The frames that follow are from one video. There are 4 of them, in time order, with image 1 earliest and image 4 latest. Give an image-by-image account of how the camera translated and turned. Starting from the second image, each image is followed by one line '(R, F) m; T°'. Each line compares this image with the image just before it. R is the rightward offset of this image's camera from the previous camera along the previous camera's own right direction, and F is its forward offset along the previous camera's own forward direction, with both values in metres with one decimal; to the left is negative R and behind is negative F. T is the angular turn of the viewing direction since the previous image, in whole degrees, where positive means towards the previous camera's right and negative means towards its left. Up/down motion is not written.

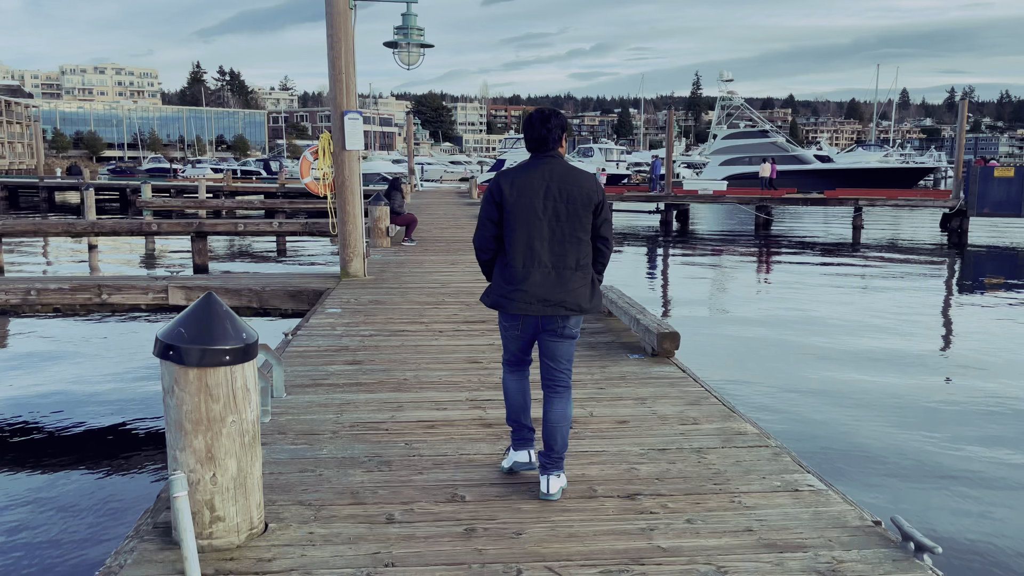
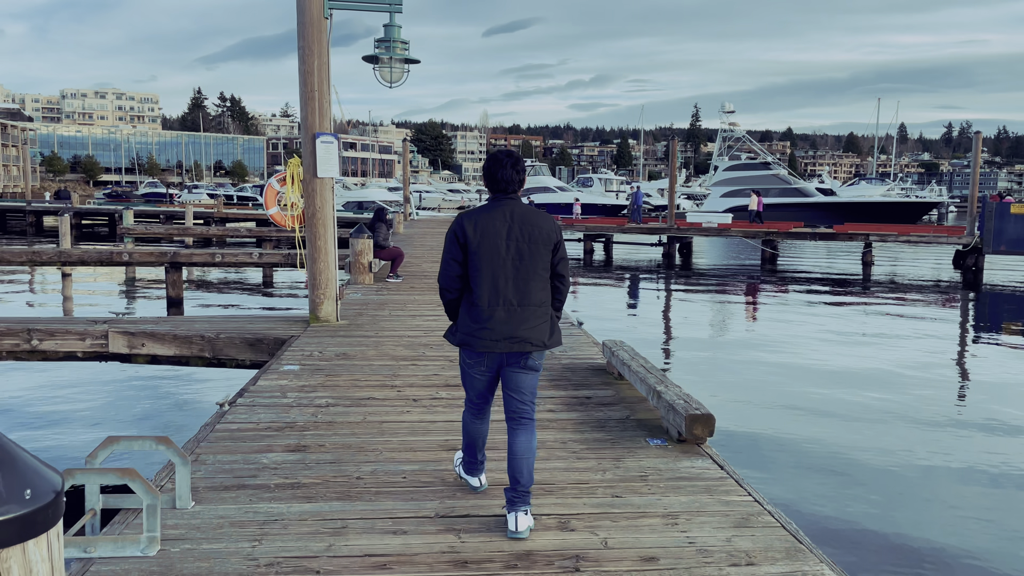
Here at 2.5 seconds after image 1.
(0.0, +1.1) m; 0°
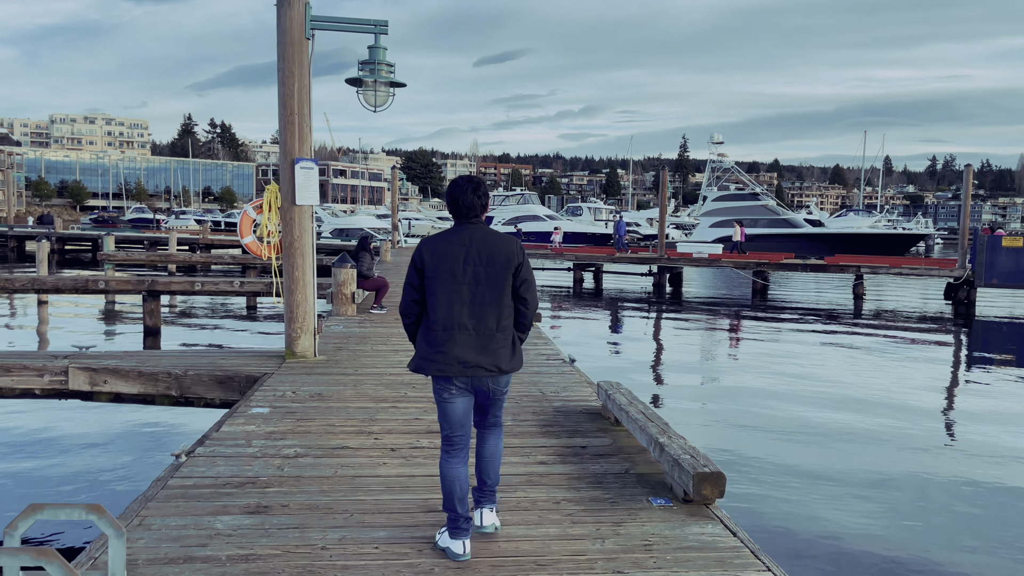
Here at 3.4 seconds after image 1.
(0.0, +0.4) m; +1°
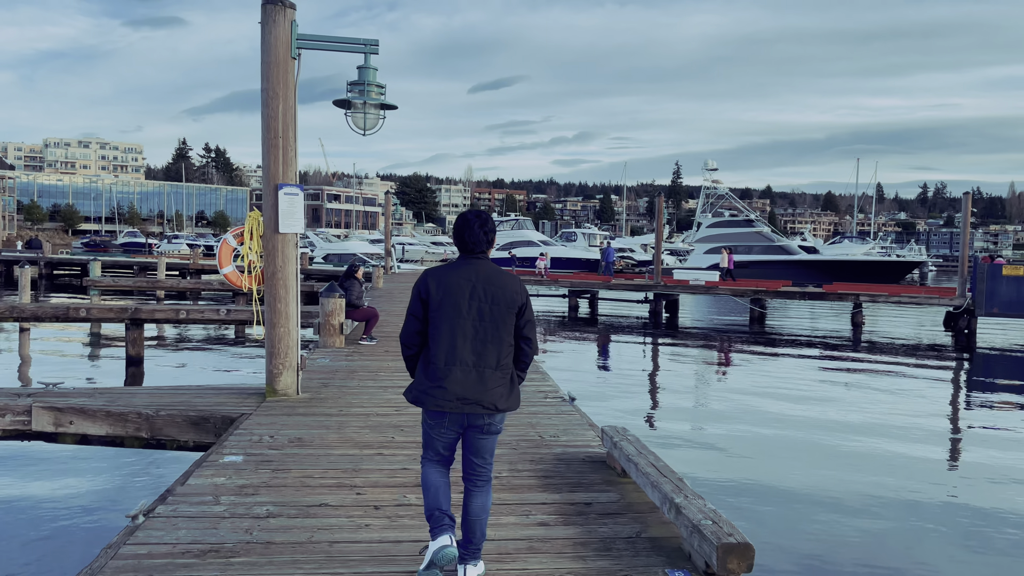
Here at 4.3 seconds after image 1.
(0.0, +0.4) m; 0°
